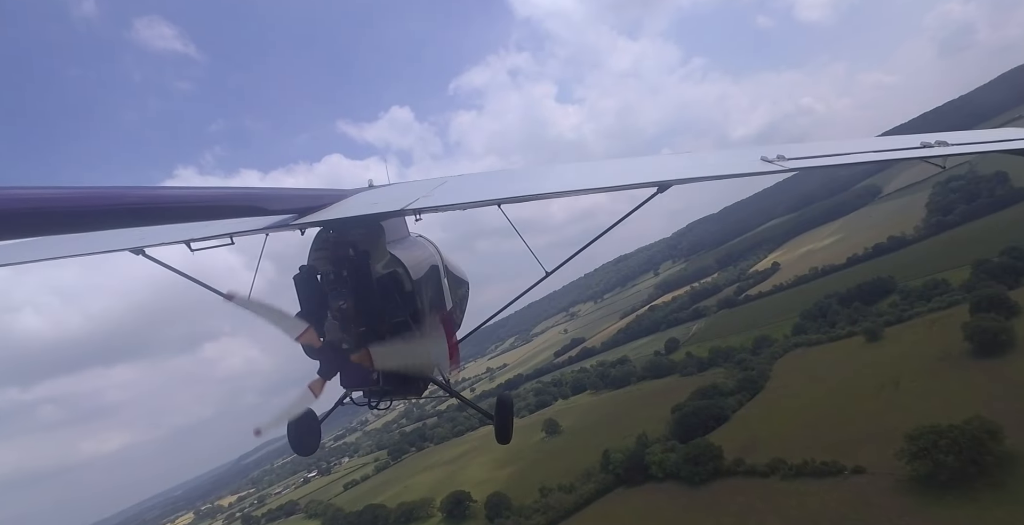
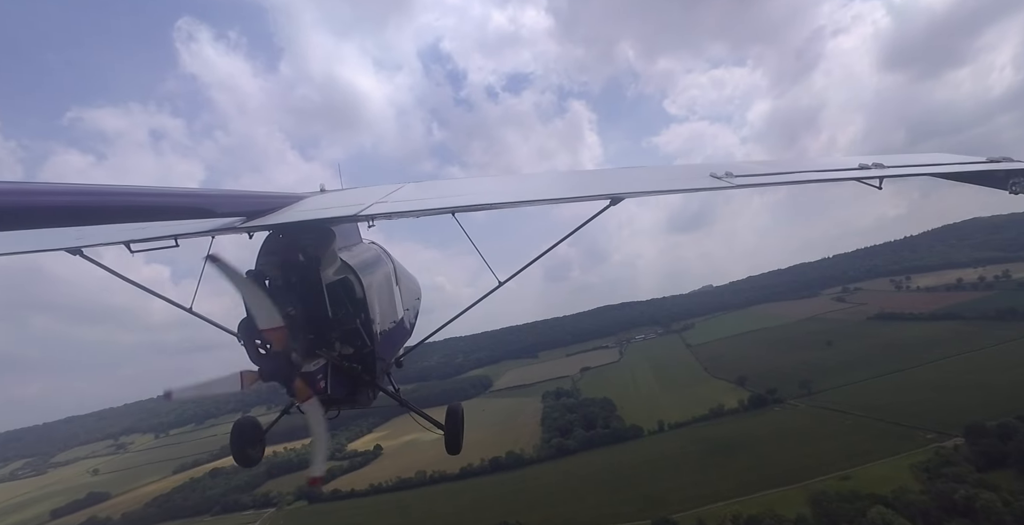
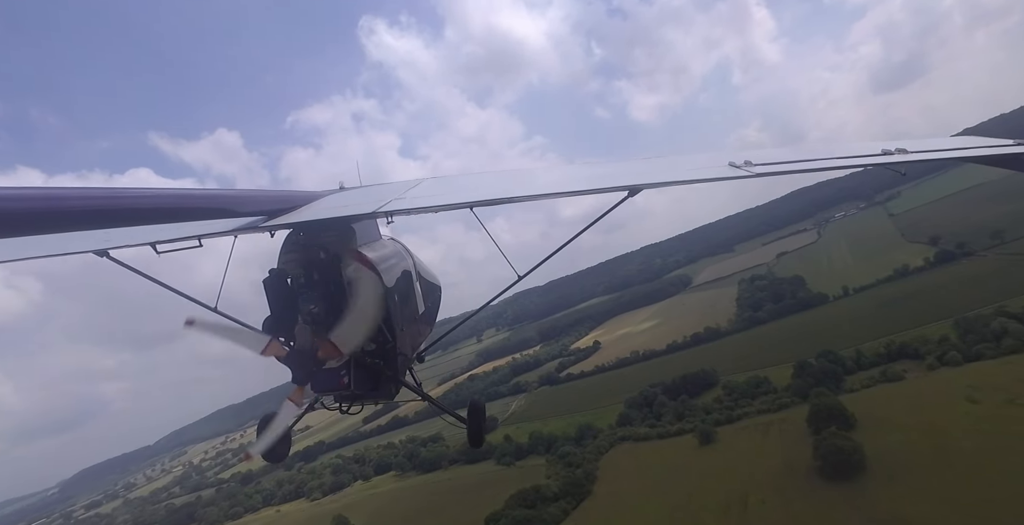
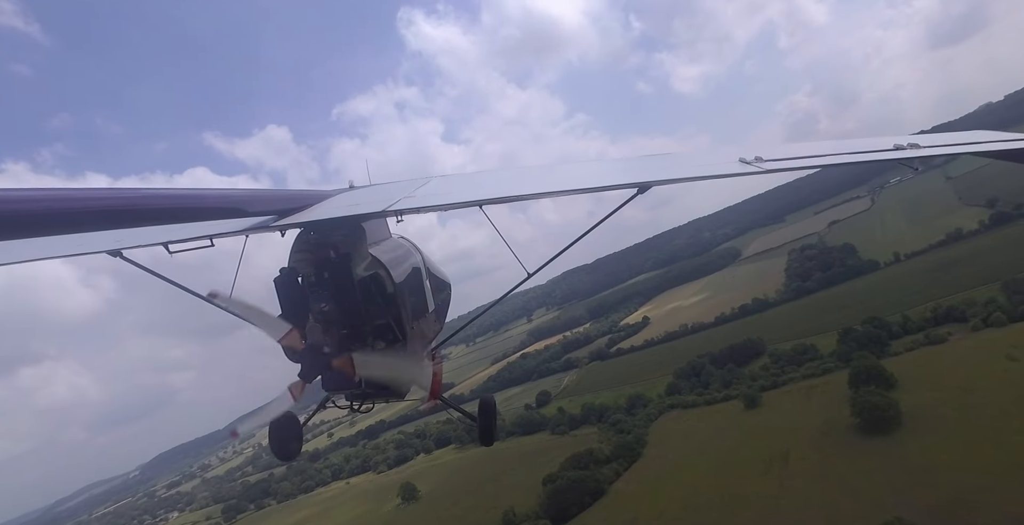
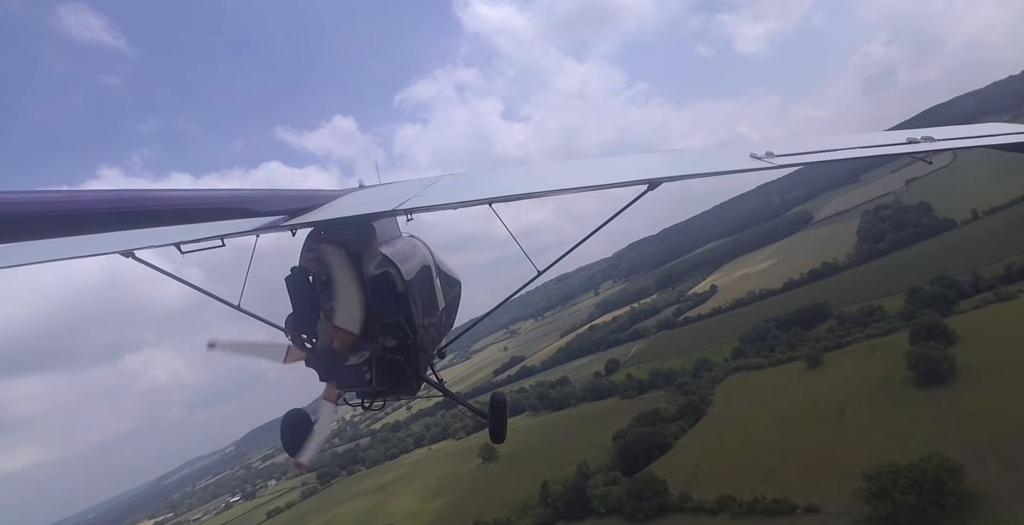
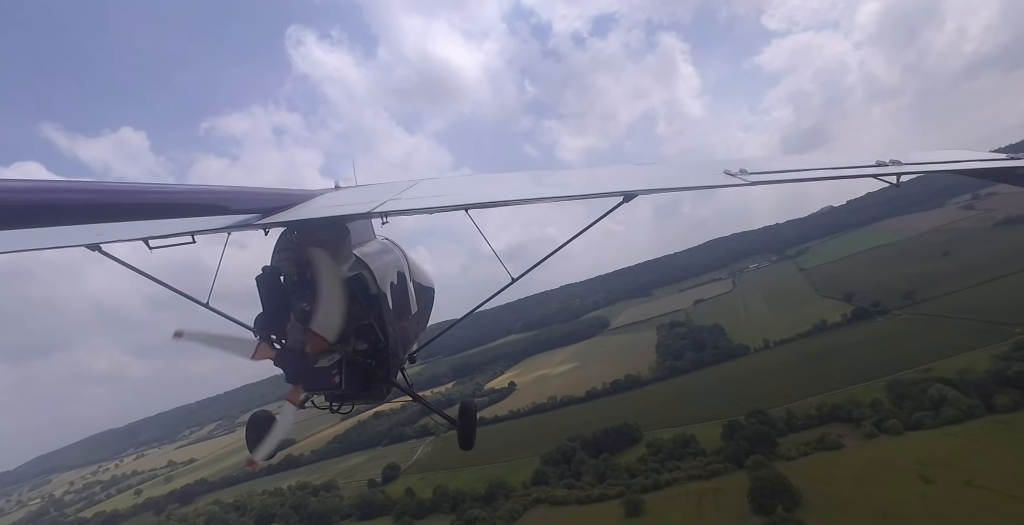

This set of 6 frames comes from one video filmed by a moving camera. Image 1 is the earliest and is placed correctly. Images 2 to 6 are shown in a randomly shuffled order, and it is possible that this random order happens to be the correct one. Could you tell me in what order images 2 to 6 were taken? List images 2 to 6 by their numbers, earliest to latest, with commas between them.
5, 4, 3, 6, 2
